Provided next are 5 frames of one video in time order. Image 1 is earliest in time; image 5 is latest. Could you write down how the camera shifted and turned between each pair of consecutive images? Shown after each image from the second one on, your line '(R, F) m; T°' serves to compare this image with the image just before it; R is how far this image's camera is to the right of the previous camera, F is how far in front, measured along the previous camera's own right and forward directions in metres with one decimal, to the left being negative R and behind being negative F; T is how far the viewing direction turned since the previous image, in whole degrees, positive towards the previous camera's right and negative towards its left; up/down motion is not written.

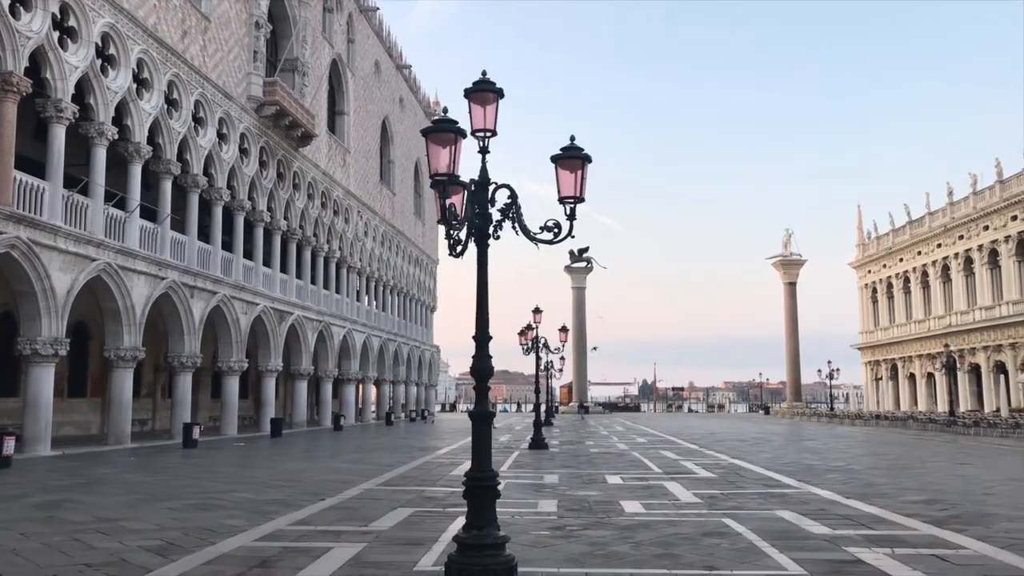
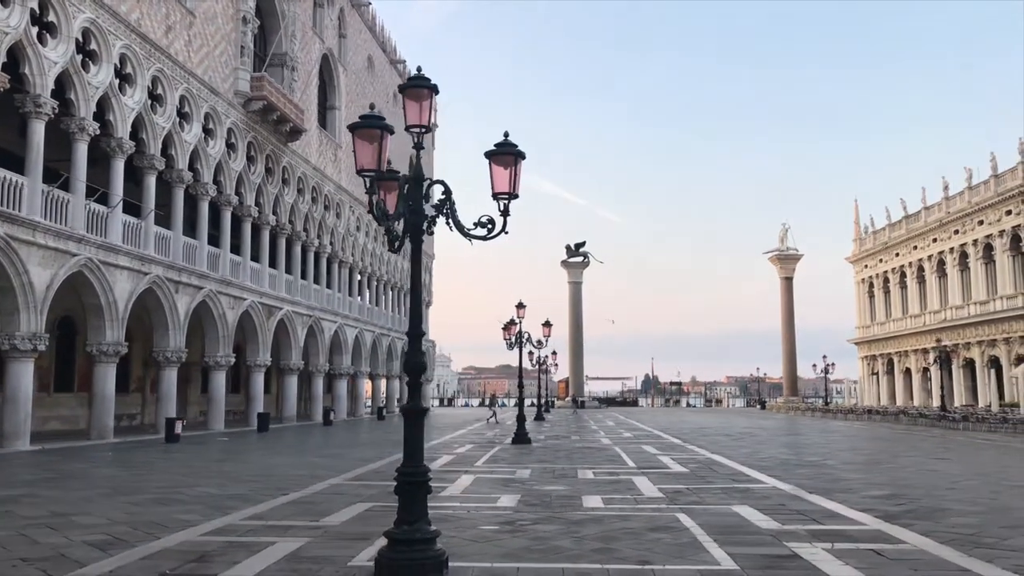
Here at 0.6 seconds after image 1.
(+0.5, 0.0) m; 0°
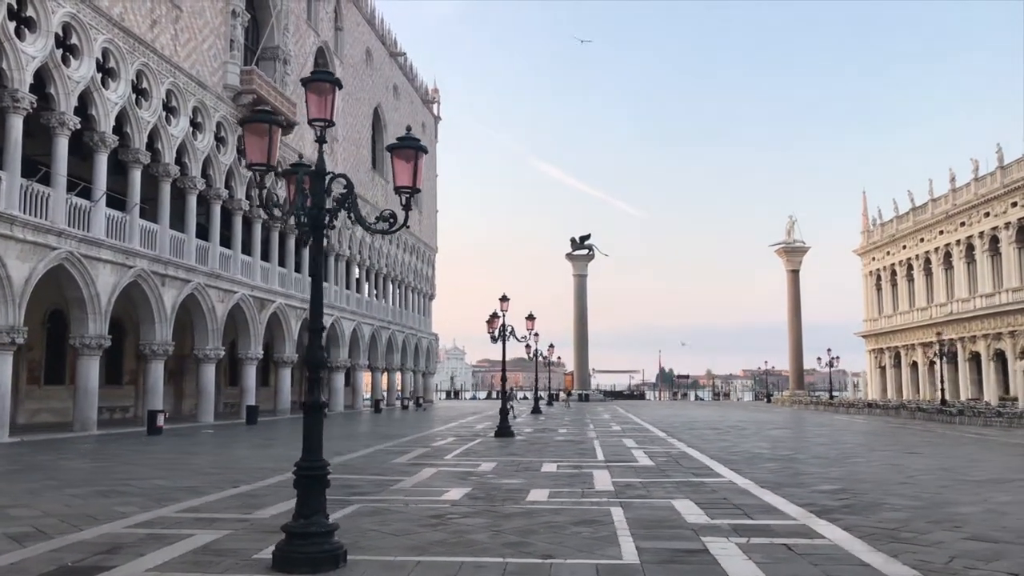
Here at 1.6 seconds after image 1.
(+0.8, 0.0) m; -1°
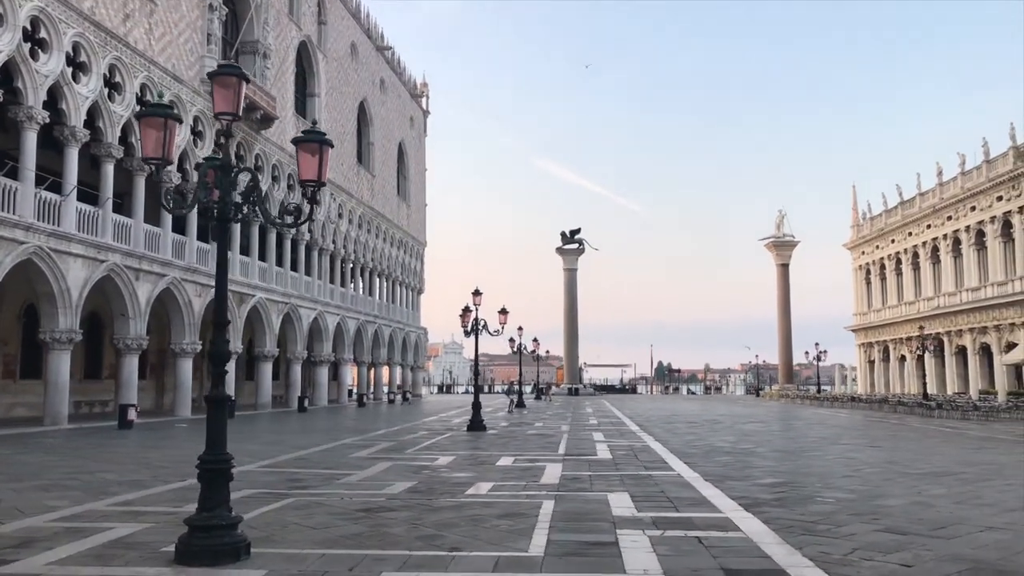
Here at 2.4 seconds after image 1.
(+0.7, 0.0) m; 0°
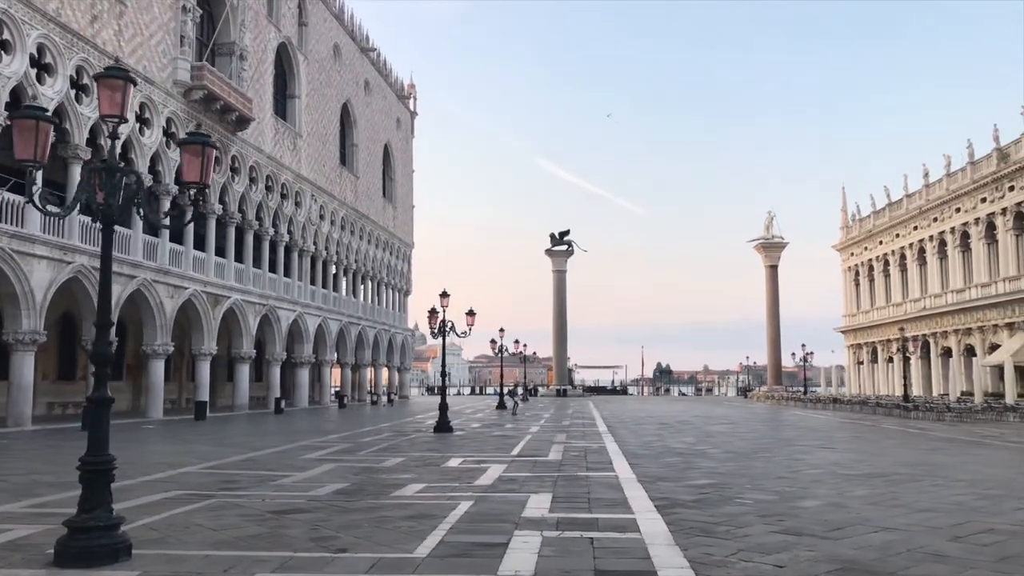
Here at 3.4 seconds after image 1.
(+0.8, 0.0) m; 0°
